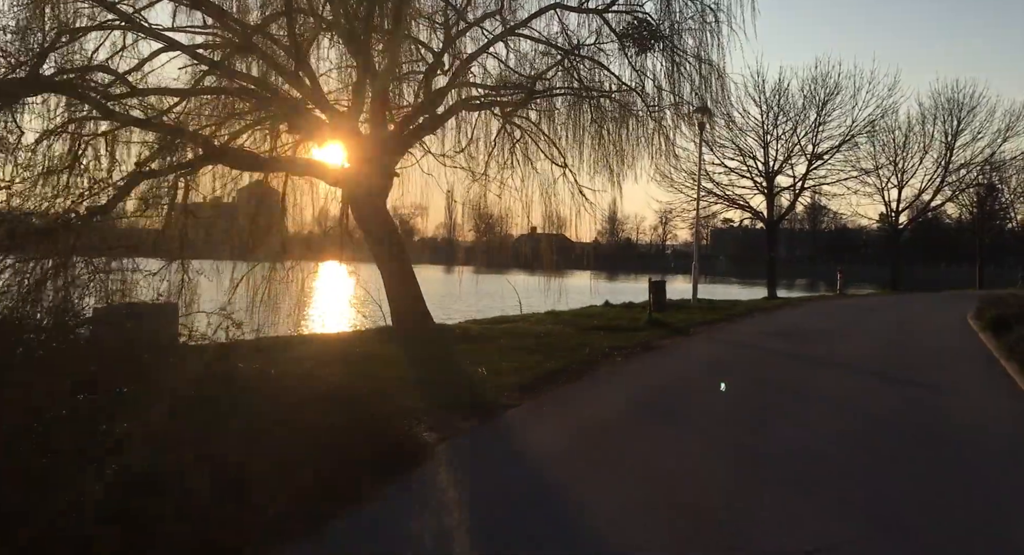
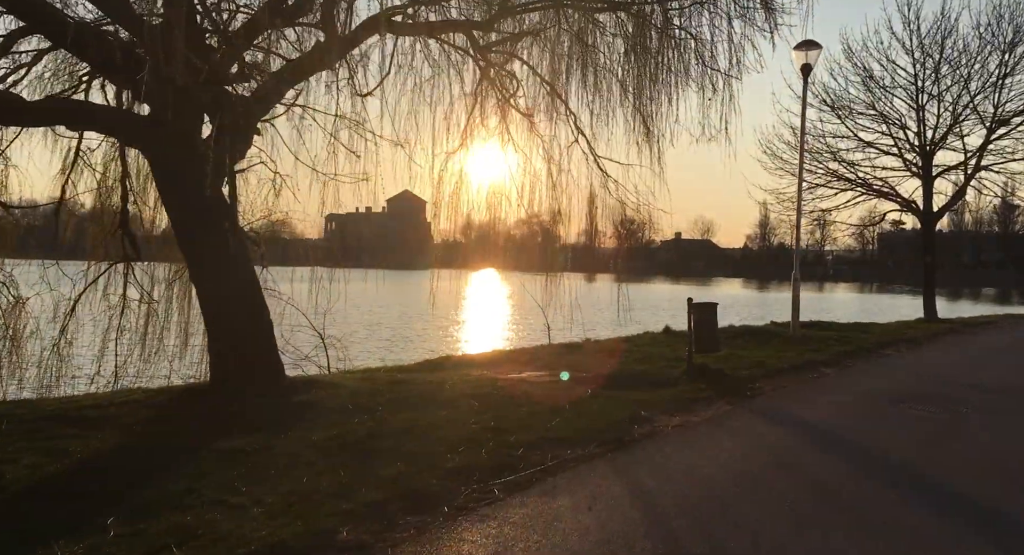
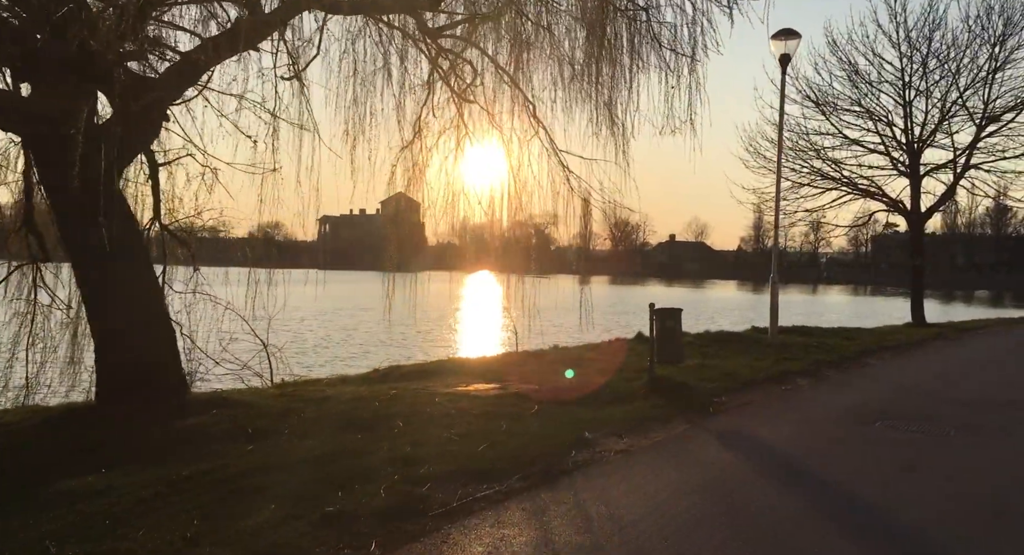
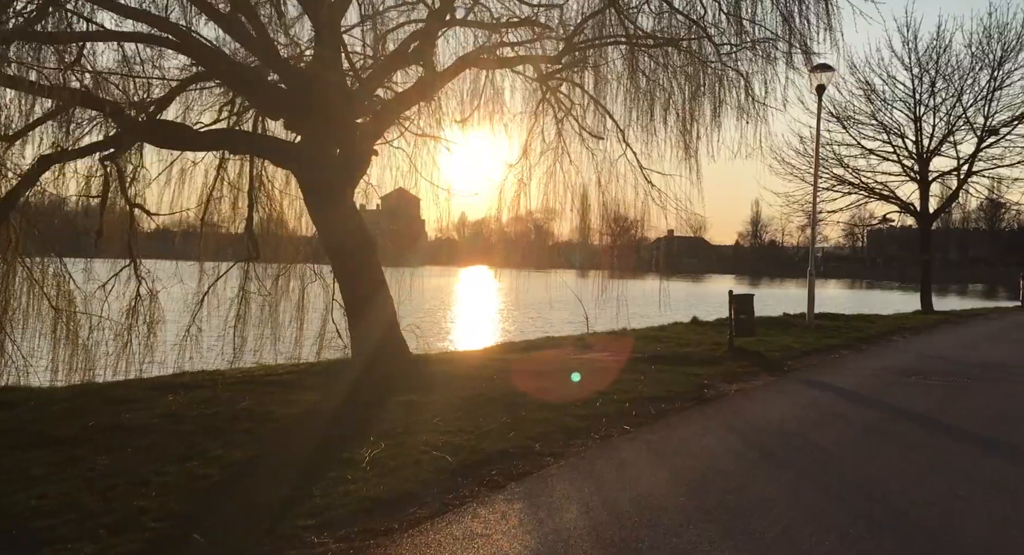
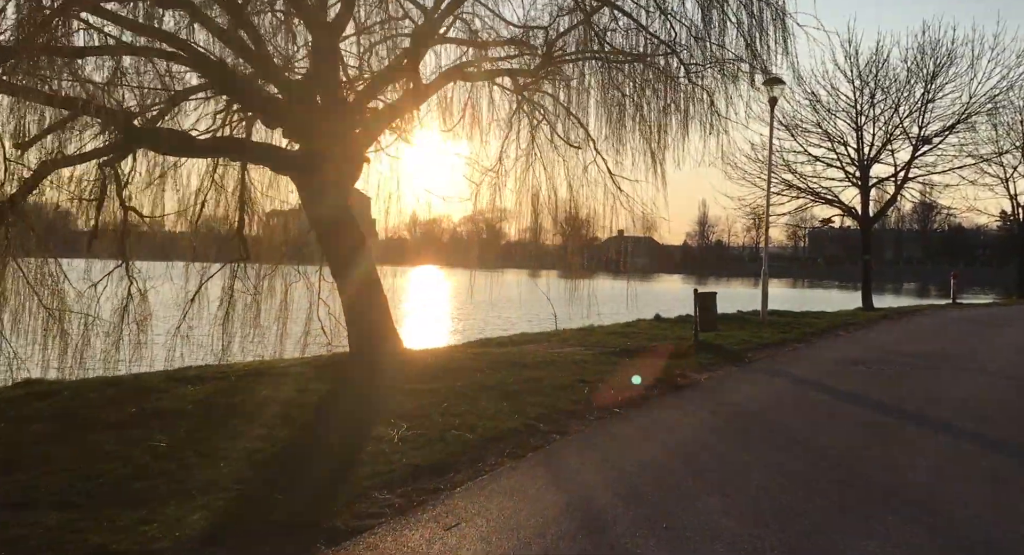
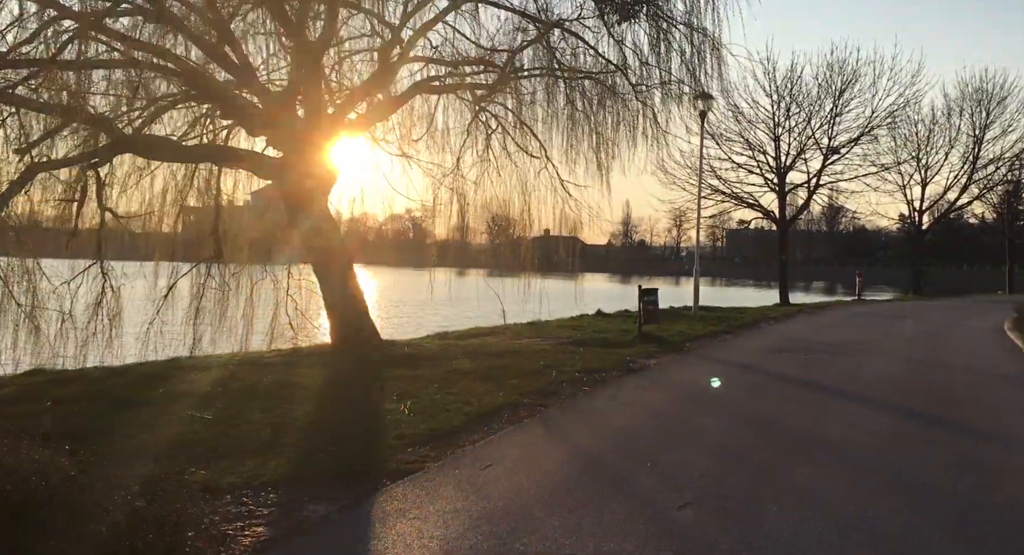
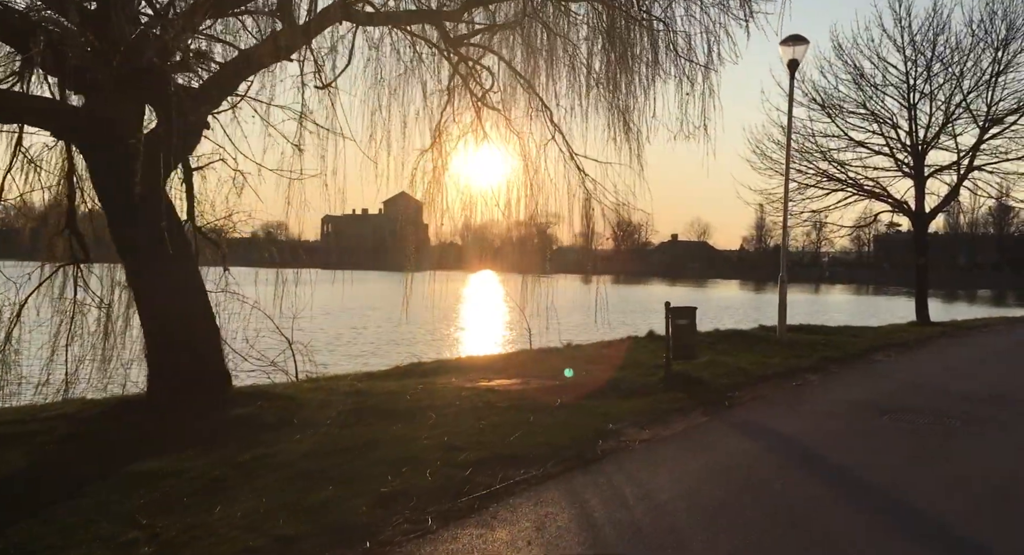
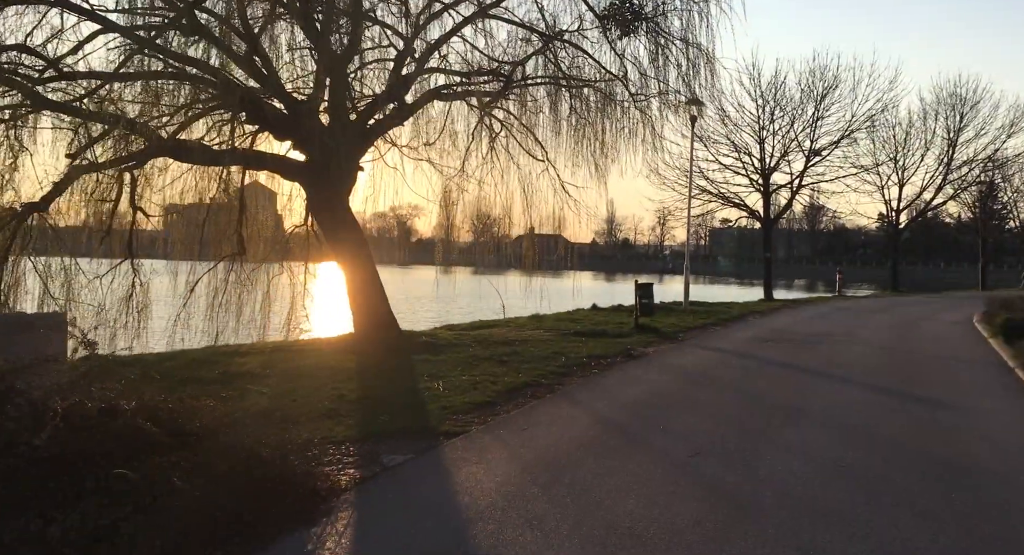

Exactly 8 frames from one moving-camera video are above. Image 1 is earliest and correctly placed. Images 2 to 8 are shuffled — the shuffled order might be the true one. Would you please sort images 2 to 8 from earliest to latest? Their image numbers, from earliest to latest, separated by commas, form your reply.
8, 6, 5, 4, 2, 7, 3
